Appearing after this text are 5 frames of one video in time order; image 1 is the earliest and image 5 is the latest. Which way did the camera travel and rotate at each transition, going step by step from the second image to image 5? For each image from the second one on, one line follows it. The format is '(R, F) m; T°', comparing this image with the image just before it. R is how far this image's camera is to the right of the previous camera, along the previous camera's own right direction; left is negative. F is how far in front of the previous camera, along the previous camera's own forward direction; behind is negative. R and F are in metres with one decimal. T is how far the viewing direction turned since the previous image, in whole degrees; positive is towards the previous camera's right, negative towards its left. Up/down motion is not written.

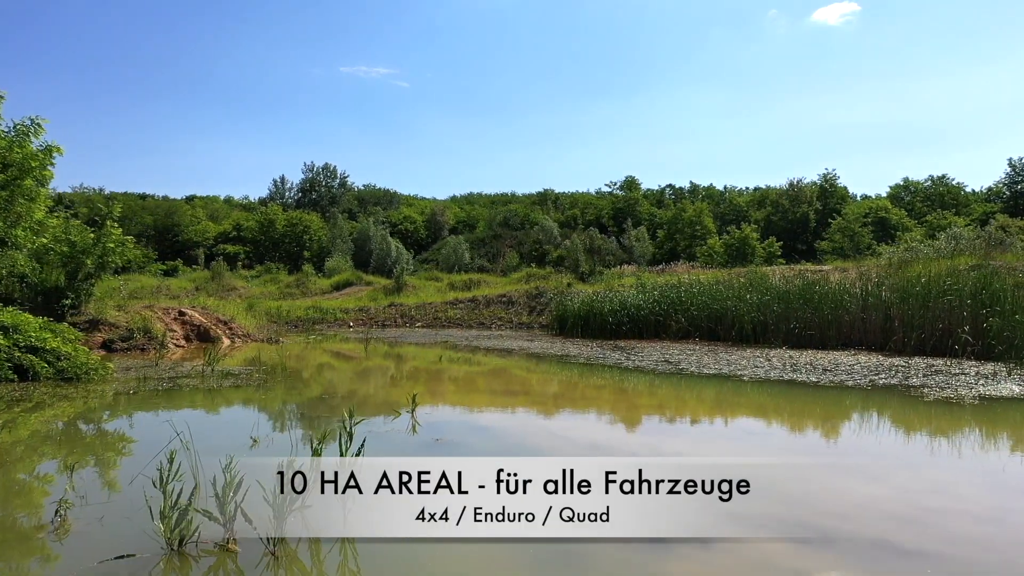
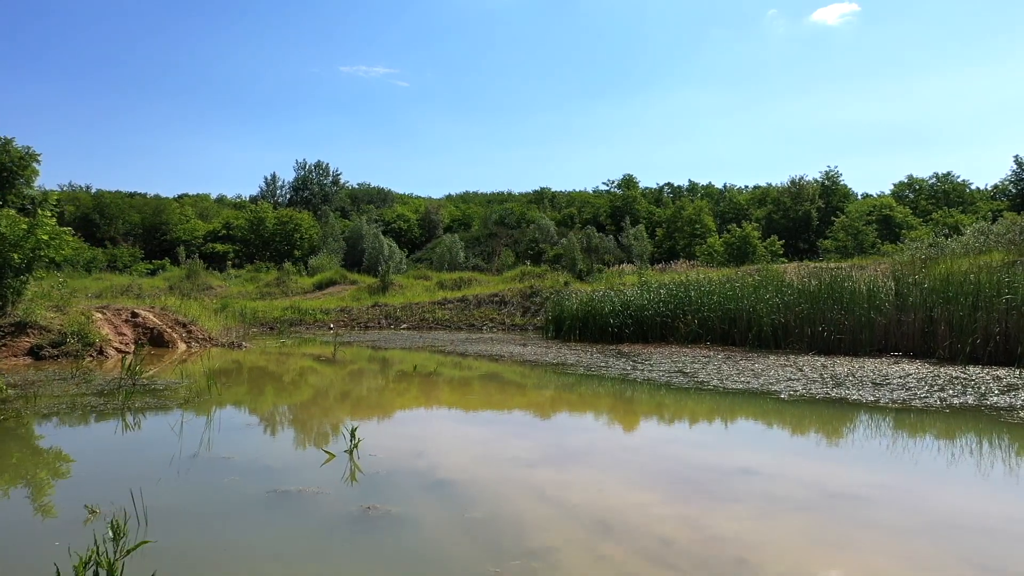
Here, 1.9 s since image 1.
(+0.1, +1.0) m; 0°
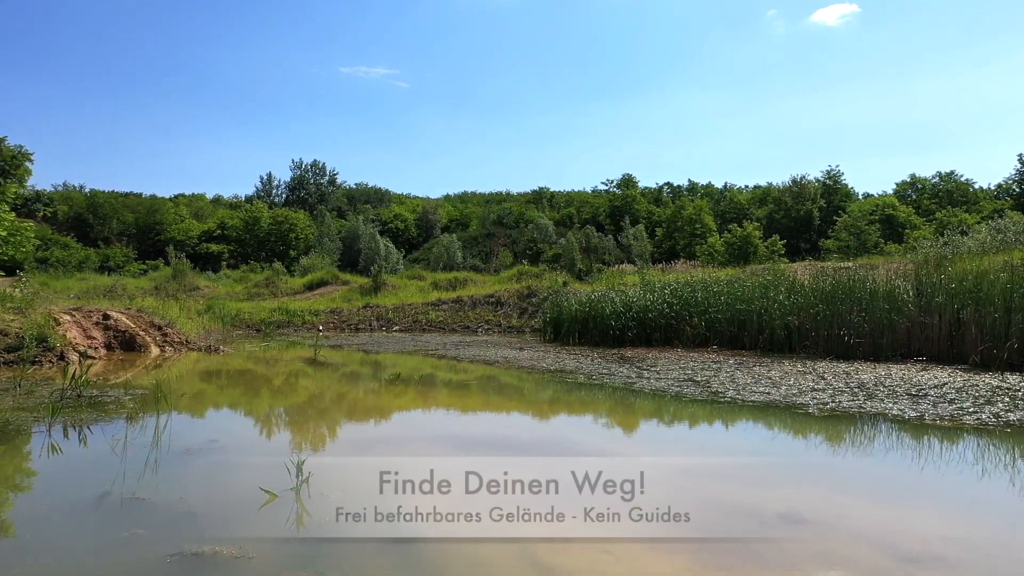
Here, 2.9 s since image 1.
(0.0, +0.5) m; 0°
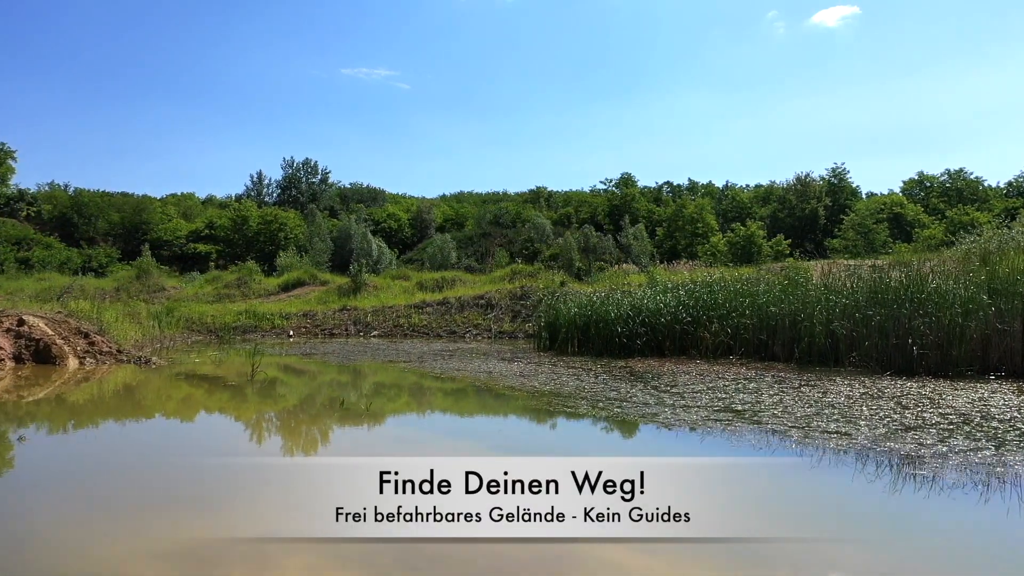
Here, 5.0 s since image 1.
(+0.1, +1.2) m; 0°
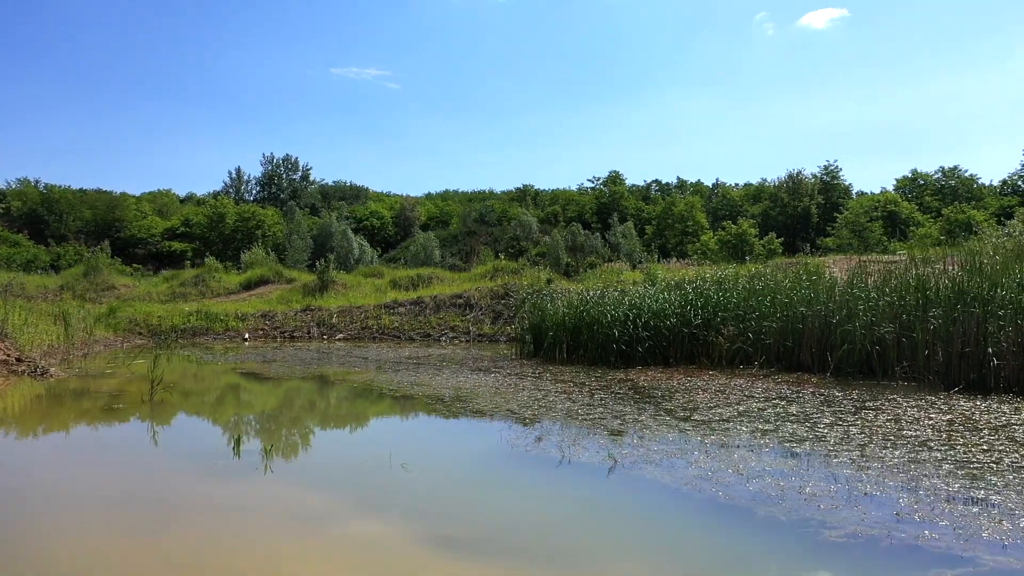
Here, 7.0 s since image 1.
(+0.1, +1.1) m; +1°
